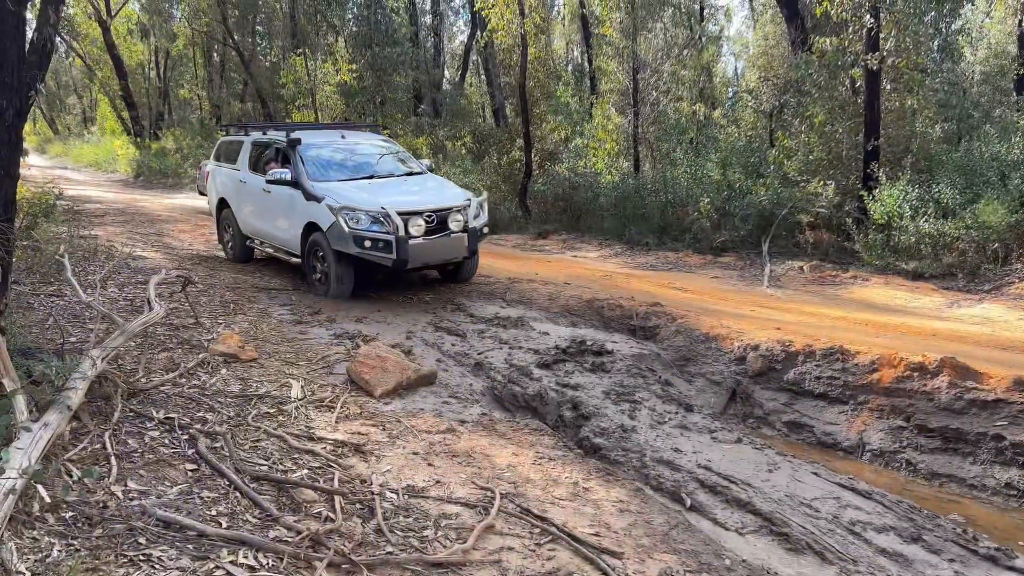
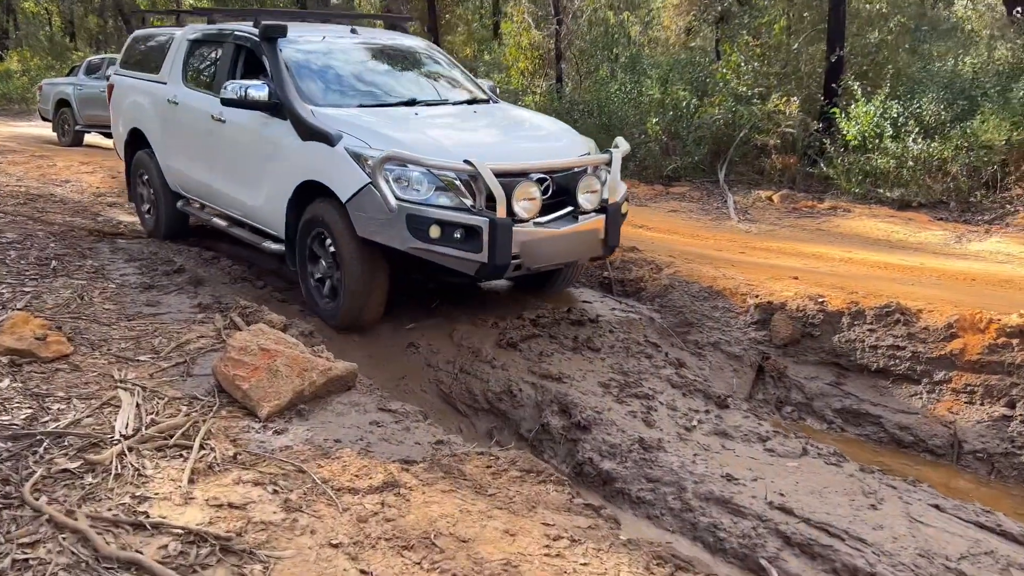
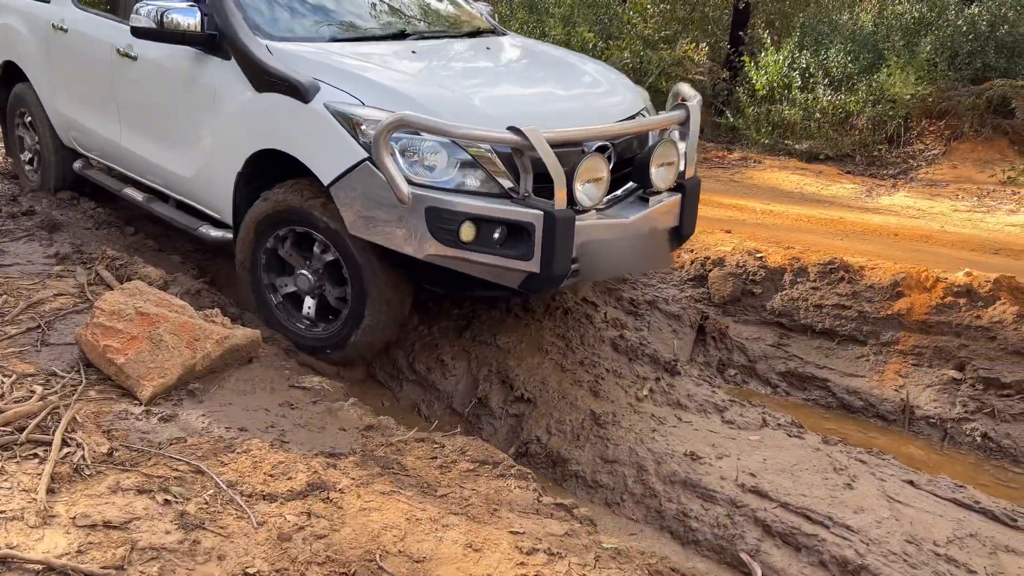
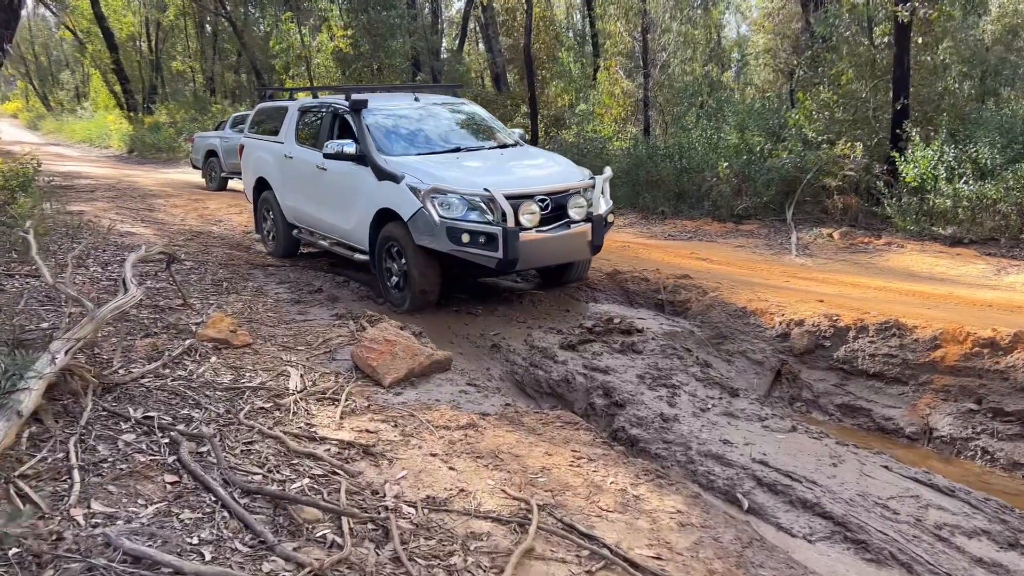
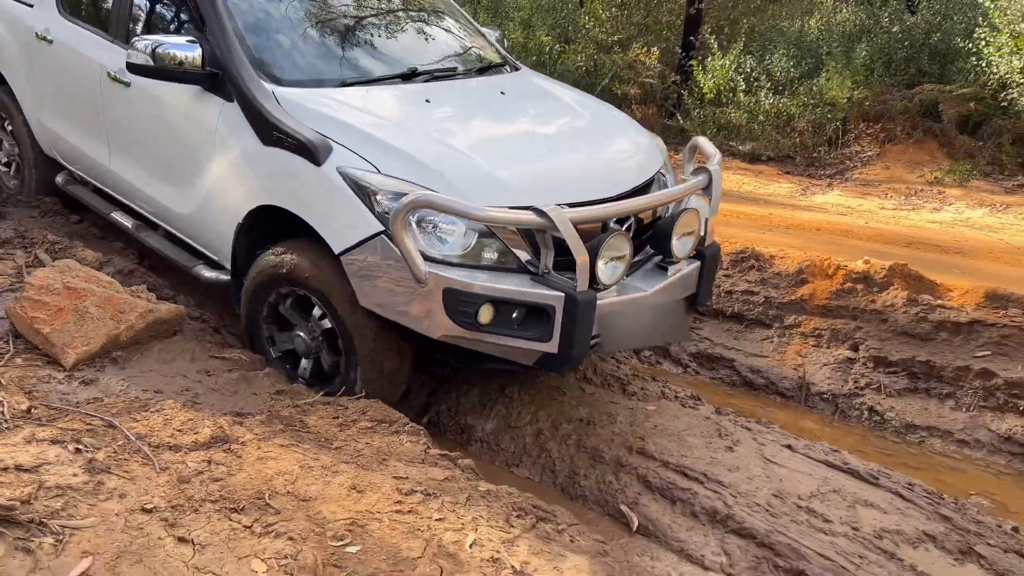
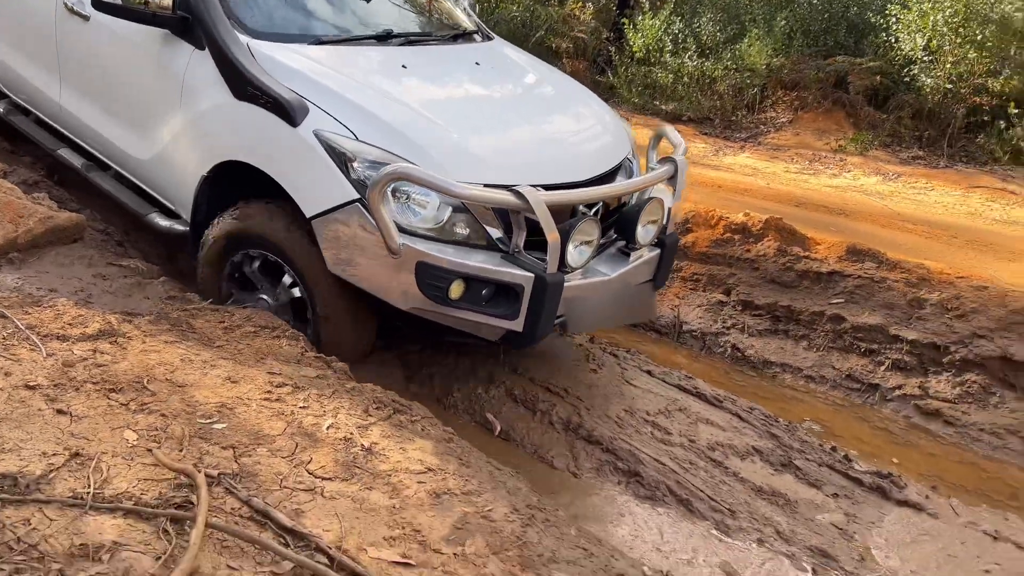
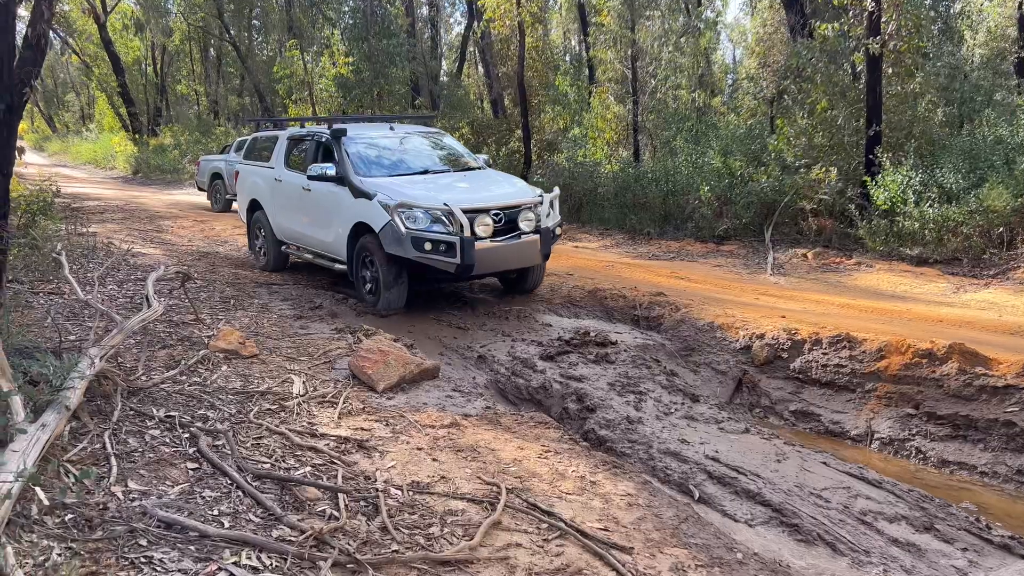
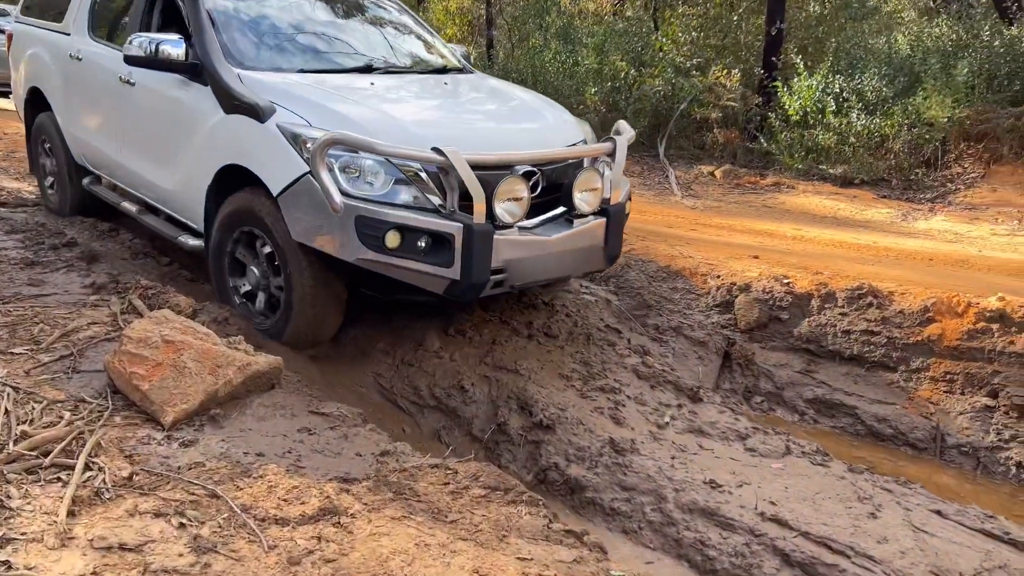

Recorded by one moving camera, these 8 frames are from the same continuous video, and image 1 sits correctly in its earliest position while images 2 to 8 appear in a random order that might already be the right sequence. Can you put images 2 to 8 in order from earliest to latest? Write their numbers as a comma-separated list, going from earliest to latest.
7, 4, 2, 8, 3, 5, 6
